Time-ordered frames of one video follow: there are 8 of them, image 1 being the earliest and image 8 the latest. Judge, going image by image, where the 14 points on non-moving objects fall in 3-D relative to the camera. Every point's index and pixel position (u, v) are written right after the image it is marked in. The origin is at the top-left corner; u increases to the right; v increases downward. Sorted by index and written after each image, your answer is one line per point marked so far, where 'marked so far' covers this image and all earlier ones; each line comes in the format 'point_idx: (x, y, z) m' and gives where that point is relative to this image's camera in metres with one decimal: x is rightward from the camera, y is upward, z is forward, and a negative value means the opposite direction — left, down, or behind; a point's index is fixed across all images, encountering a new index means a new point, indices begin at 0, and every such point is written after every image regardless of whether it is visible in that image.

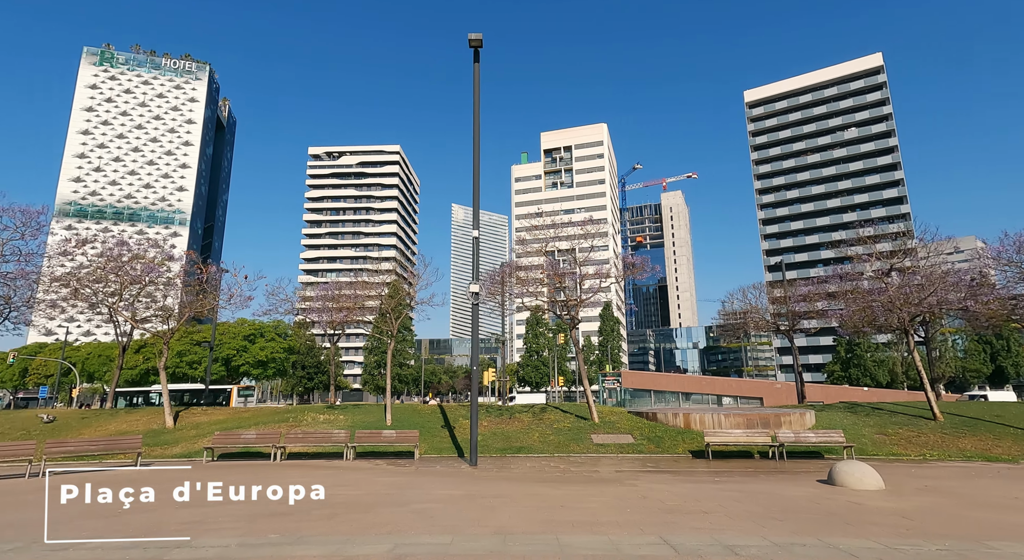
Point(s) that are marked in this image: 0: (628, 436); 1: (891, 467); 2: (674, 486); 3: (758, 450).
0: (+2.3, -3.1, +11.5) m
1: (+7.8, -4.0, +12.1) m
2: (+2.0, -2.7, +7.5) m
3: (+5.9, -4.2, +14.1) m
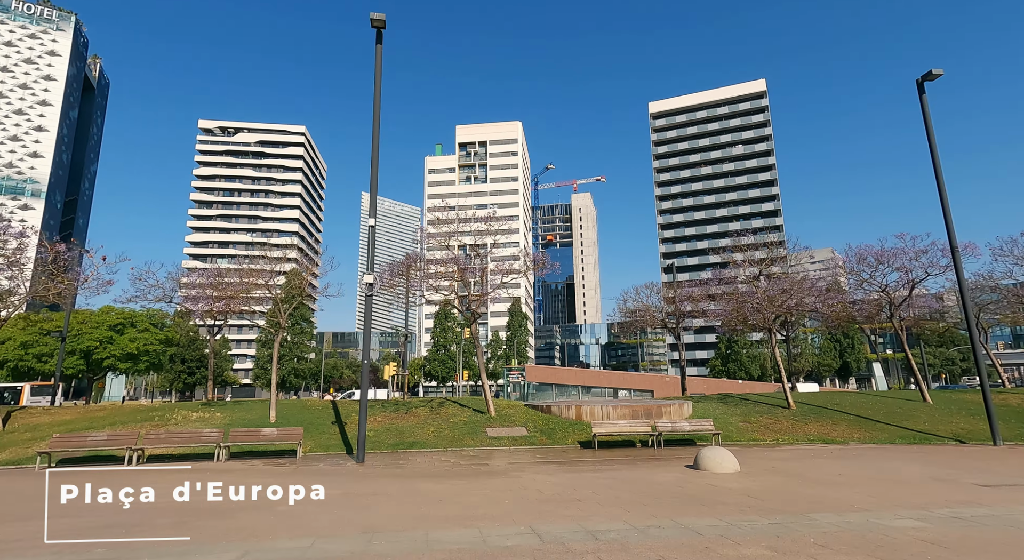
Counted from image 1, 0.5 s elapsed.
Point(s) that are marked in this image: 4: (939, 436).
0: (+0.2, -3.1, +11.9) m
1: (+5.4, -4.1, +13.4) m
2: (+0.5, -2.7, +7.9) m
3: (+3.3, -4.2, +15.0) m
4: (+14.6, -5.5, +20.3) m
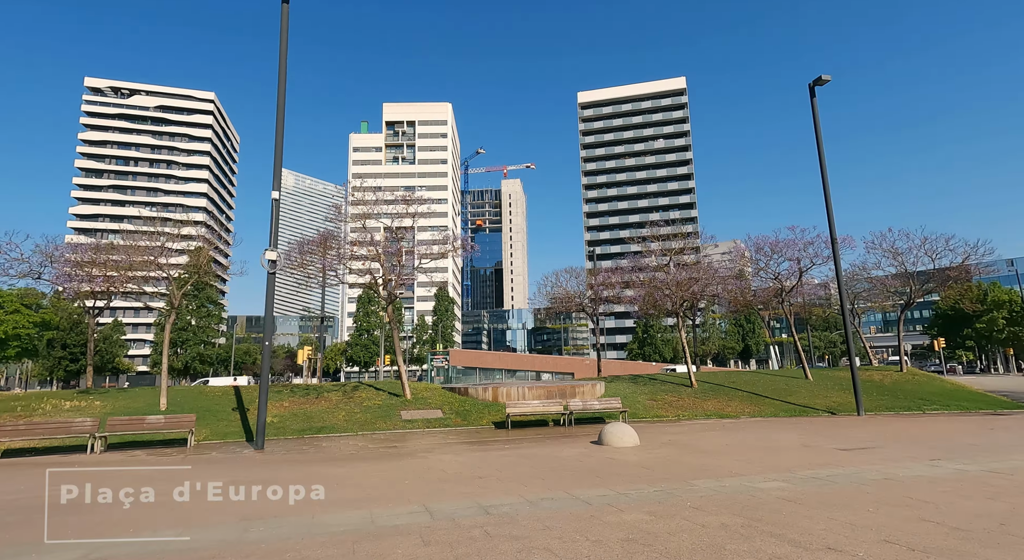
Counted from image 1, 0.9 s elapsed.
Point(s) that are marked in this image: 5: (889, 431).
0: (-1.6, -2.8, +12.0) m
1: (+3.4, -3.7, +14.2) m
2: (-0.8, -2.5, +8.1) m
3: (+1.1, -3.8, +15.5) m
4: (+11.6, -4.9, +22.2) m
5: (+10.2, -4.1, +15.7) m
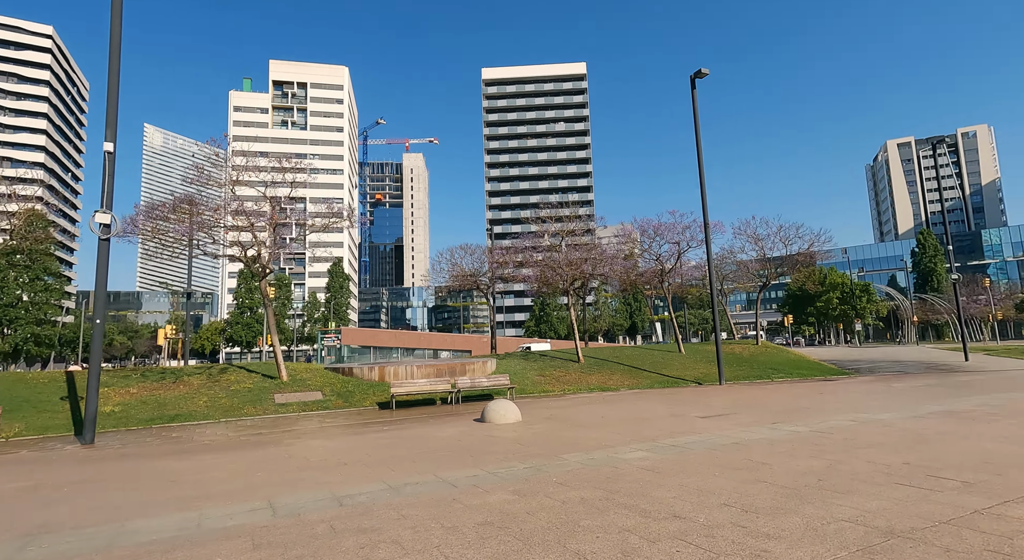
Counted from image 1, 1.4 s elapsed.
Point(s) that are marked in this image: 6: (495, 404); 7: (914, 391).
0: (-3.9, -2.3, +11.5) m
1: (+0.6, -3.2, +14.5) m
2: (-2.5, -2.2, +7.7) m
3: (-2.0, -3.2, +15.4) m
4: (+7.2, -4.1, +23.8) m
5: (+7.0, -3.6, +17.1) m
6: (-0.4, -2.5, +11.7) m
7: (+12.7, -3.5, +18.3) m
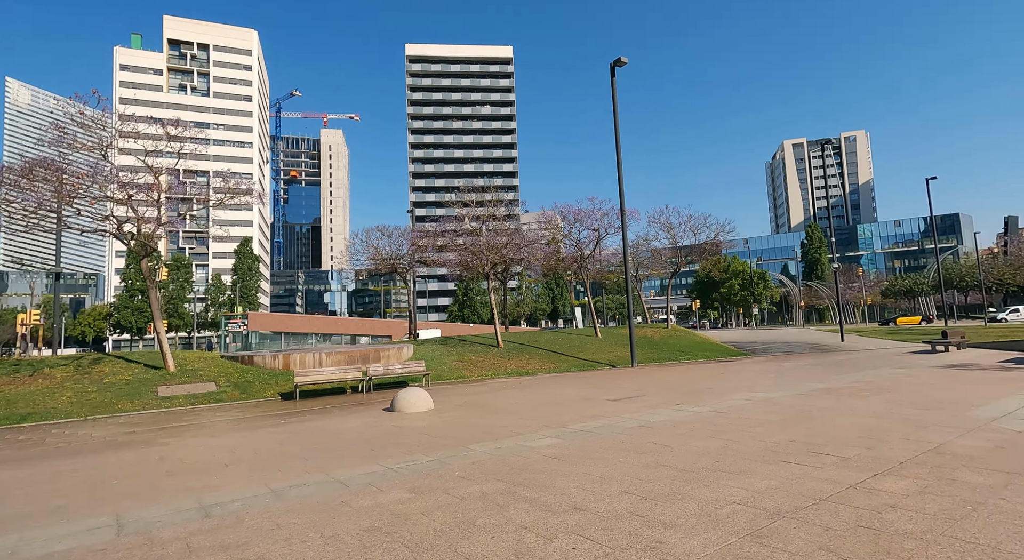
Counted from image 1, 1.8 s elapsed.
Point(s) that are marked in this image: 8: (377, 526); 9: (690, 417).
0: (-5.6, -1.9, +10.6) m
1: (-1.6, -2.8, +14.2) m
2: (-3.7, -2.0, +7.1) m
3: (-4.2, -2.7, +14.8) m
4: (+3.8, -3.5, +24.4) m
5: (+4.4, -3.2, +17.7) m
6: (-2.1, -2.2, +11.3) m
7: (+9.9, -3.1, +19.6) m
8: (-0.9, -1.7, +3.9) m
9: (+3.1, -2.4, +10.1) m
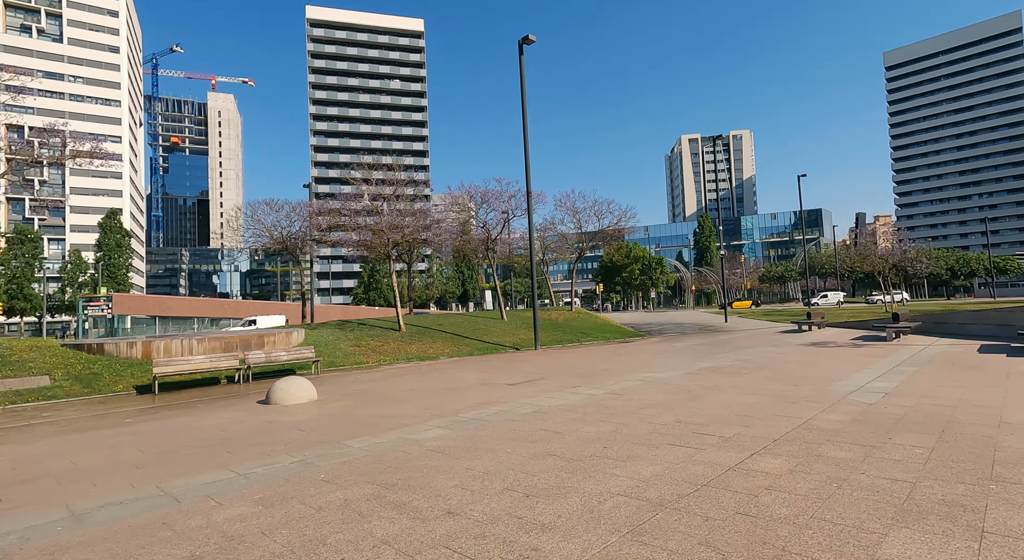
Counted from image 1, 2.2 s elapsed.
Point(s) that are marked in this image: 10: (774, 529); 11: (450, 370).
0: (-7.5, -1.6, +9.1) m
1: (-4.0, -2.4, +13.4) m
2: (-5.0, -1.7, +6.0) m
3: (-6.8, -2.2, +13.5) m
4: (-0.4, -2.8, +24.3) m
5: (+1.3, -2.6, +17.8) m
6: (-4.1, -1.8, +10.3) m
7: (+6.4, -2.5, +20.5) m
8: (-1.8, -1.5, +3.2) m
9: (+1.3, -2.1, +10.0) m
10: (+1.9, -1.8, +4.1) m
11: (-1.7, -2.5, +16.1) m
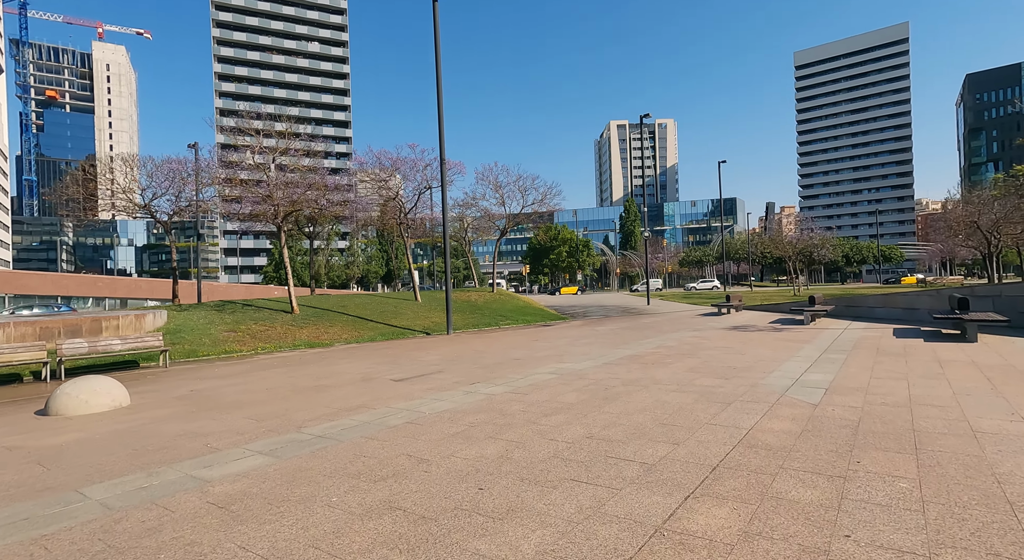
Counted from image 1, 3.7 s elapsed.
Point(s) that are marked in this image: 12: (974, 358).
0: (-9.0, -1.1, +6.0) m
1: (-6.2, -1.8, +10.7) m
2: (-6.2, -1.4, +3.2) m
3: (-8.9, -1.7, +10.5) m
4: (-3.9, -1.9, +22.0) m
5: (-1.4, -2.0, +15.7) m
6: (-5.9, -1.4, +7.6) m
7: (+3.3, -1.8, +19.1) m
8: (-2.6, -1.3, +0.9) m
9: (-0.5, -1.7, +8.0) m
10: (+0.9, -1.6, +2.2) m
11: (-4.2, -1.9, +13.7) m
12: (+9.1, -1.5, +11.2) m
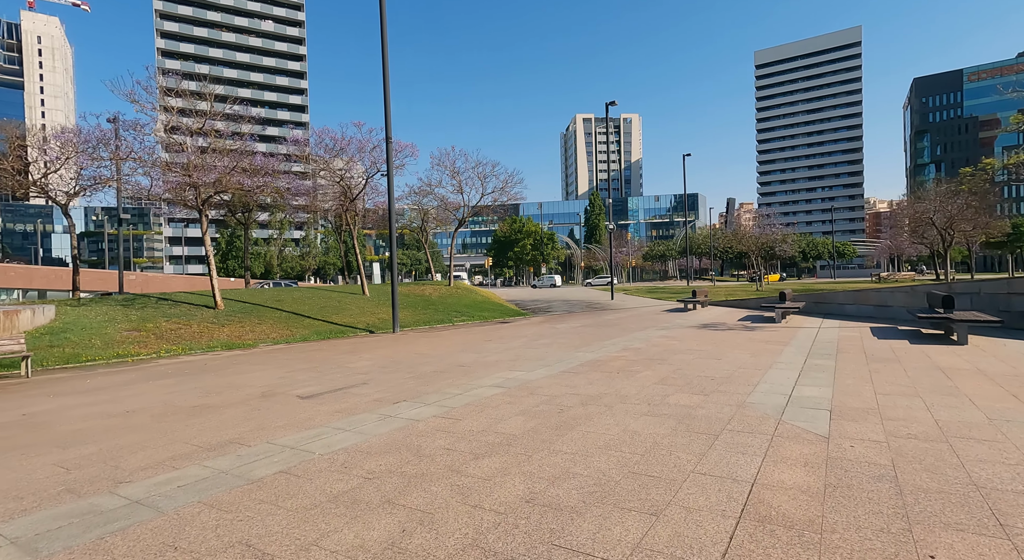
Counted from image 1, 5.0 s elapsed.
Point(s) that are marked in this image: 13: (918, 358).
0: (-9.7, -1.0, +3.5) m
1: (-7.1, -1.7, +8.4) m
2: (-6.7, -1.4, +0.9) m
3: (-9.8, -1.5, +8.0) m
4: (-5.6, -1.6, +19.8) m
5: (-2.7, -1.8, +13.7) m
6: (-6.6, -1.3, +5.4) m
7: (+1.8, -1.7, +17.4) m
8: (-3.0, -1.4, -1.2) m
9: (-1.3, -1.7, +6.1) m
10: (+0.4, -1.6, +0.3) m
11: (-5.4, -1.7, +11.5) m
12: (+8.1, -1.5, +9.9) m
13: (+7.7, -1.5, +10.8) m
